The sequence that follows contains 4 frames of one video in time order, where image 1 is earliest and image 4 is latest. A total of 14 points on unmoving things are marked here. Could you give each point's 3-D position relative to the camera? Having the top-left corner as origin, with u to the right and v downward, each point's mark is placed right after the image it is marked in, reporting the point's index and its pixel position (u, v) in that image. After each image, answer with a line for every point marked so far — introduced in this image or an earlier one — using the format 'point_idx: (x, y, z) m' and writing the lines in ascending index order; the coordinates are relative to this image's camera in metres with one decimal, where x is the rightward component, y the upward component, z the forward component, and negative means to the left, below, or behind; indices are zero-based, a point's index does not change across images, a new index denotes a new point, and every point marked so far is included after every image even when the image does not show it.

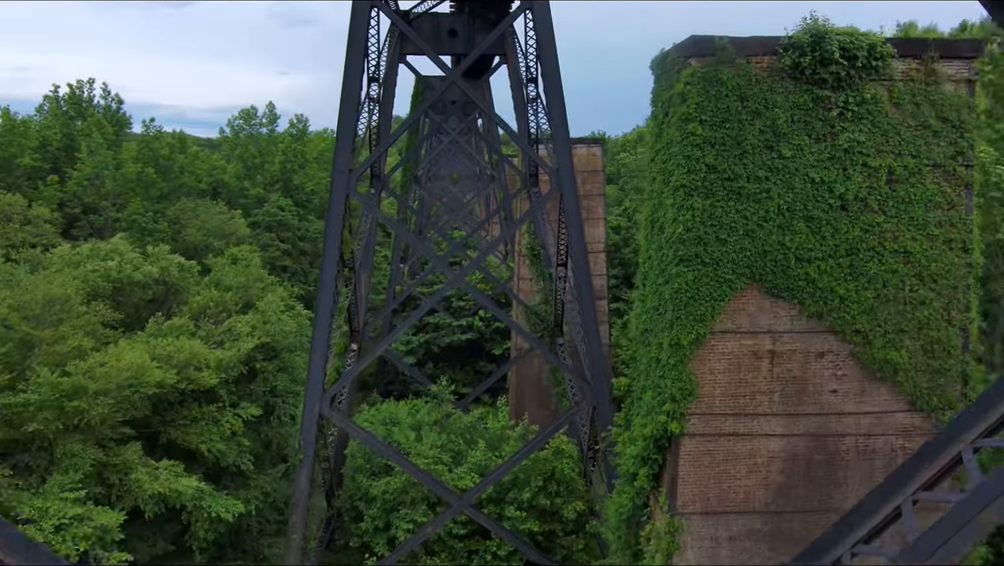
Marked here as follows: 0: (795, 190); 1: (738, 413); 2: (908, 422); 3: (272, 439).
0: (+2.3, +0.7, +5.1) m
1: (+2.0, -1.1, +5.3) m
2: (+3.5, -1.2, +5.5) m
3: (-3.9, -2.6, +10.7) m
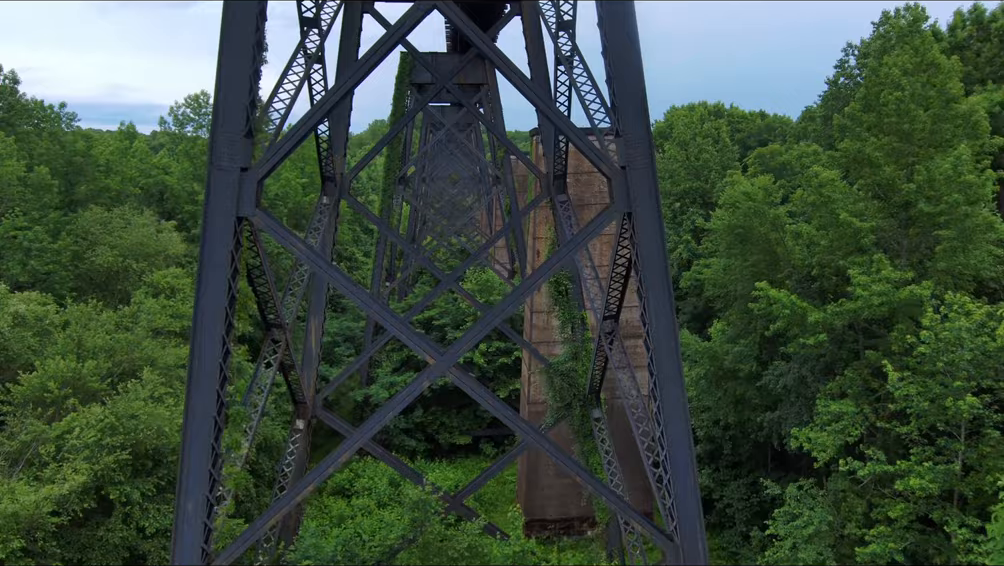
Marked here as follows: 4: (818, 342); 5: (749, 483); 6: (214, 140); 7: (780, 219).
0: (+2.5, 0.0, +0.8) m
1: (+2.2, -1.8, +1.1) m
2: (+3.7, -1.9, +1.2) m
3: (-3.7, -3.4, +6.5) m
4: (+4.8, -0.9, +9.6) m
5: (+5.1, -4.1, +13.2) m
6: (-2.3, +1.1, +5.0) m
7: (+5.1, +1.2, +11.5) m
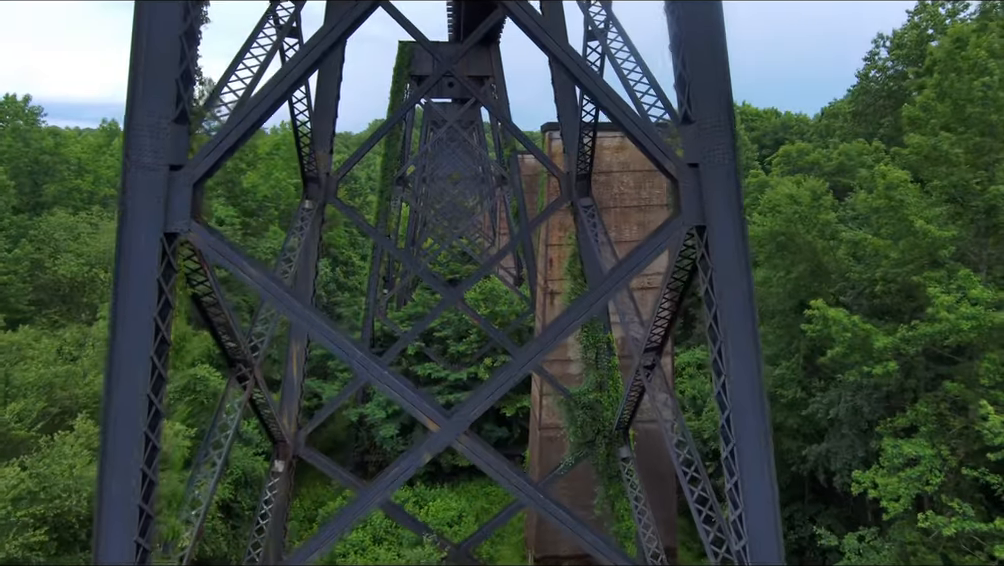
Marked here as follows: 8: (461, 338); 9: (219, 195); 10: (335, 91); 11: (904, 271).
0: (+2.7, -0.2, -0.6) m
1: (+2.3, -2.1, -0.3) m
2: (+3.8, -2.2, -0.2) m
3: (-3.5, -3.6, +5.1) m
4: (+4.9, -1.1, +8.2) m
5: (+5.3, -4.4, +11.8) m
6: (-2.1, +0.9, +3.6) m
7: (+5.2, +0.9, +10.1) m
8: (-1.1, -1.5, +17.1) m
9: (-7.8, +2.5, +17.5) m
10: (-2.1, +2.4, +8.0) m
11: (+5.3, +0.2, +8.4) m
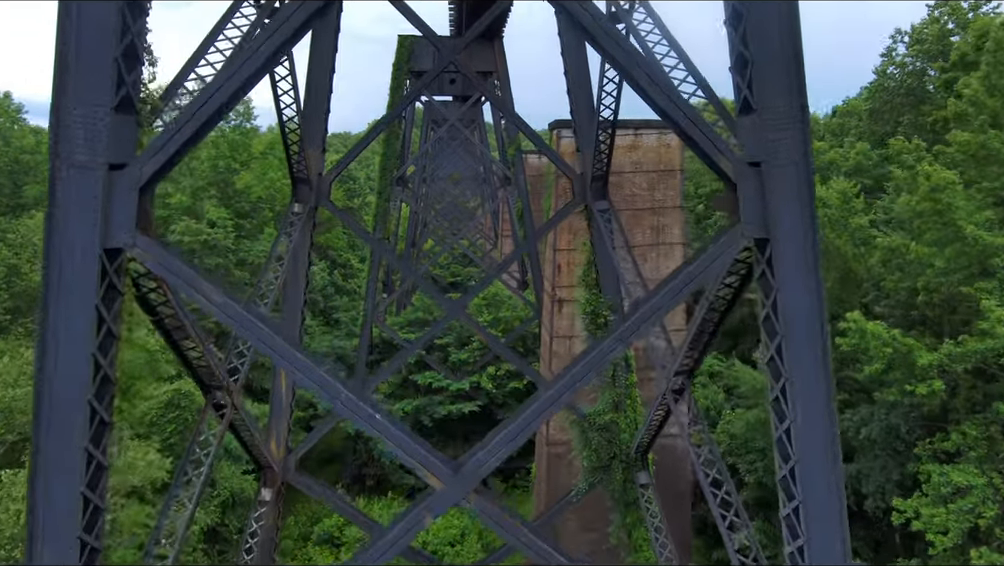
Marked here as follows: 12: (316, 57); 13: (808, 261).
0: (+2.8, -0.4, -1.3) m
1: (+2.4, -2.2, -1.0) m
2: (+3.9, -2.3, -0.9) m
3: (-3.5, -3.7, +4.4) m
4: (+5.0, -1.3, +7.5) m
5: (+5.4, -4.5, +11.1) m
6: (-2.0, +0.8, +2.9) m
7: (+5.3, +0.8, +9.4) m
8: (-1.0, -1.6, +16.4) m
9: (-7.7, +2.4, +16.8) m
10: (-2.0, +2.2, +7.2) m
11: (+5.4, +0.1, +7.6) m
12: (-2.1, +2.6, +7.1) m
13: (+1.5, +0.1, +3.0) m
